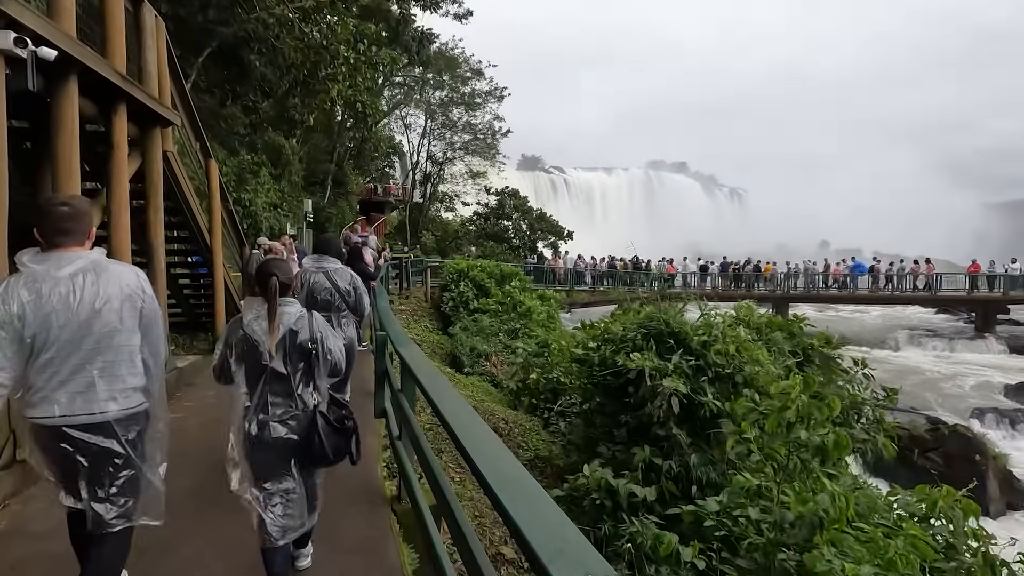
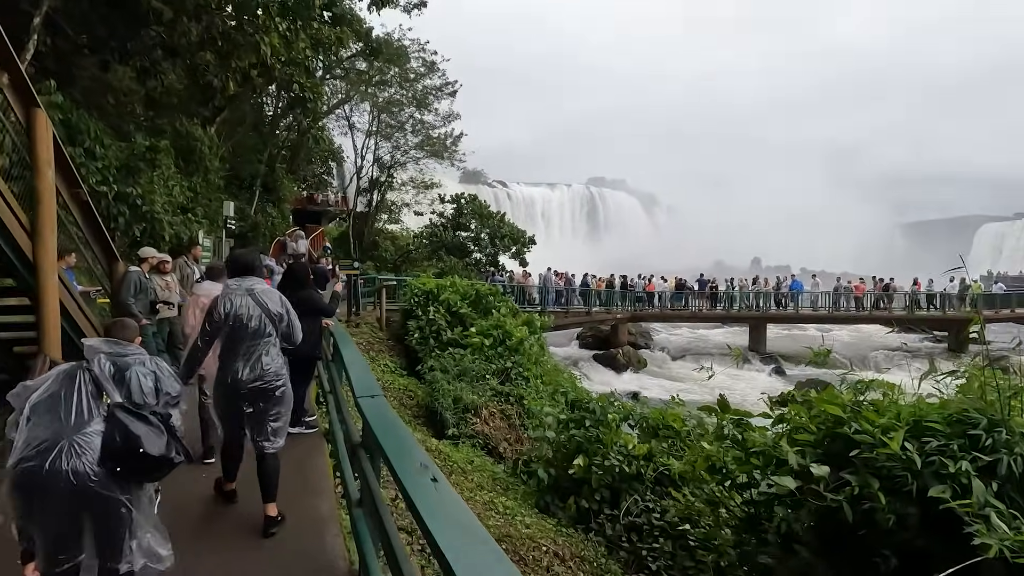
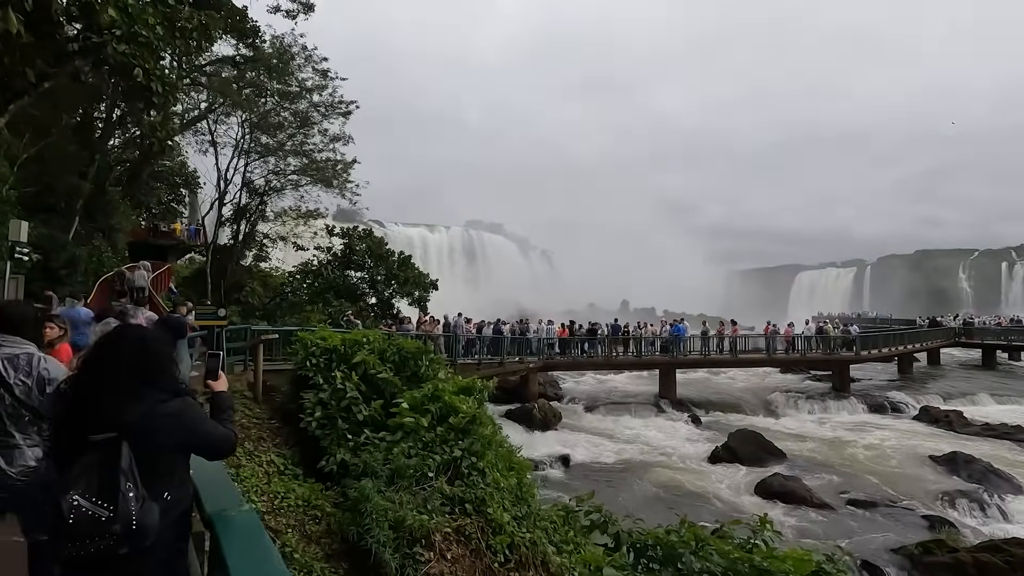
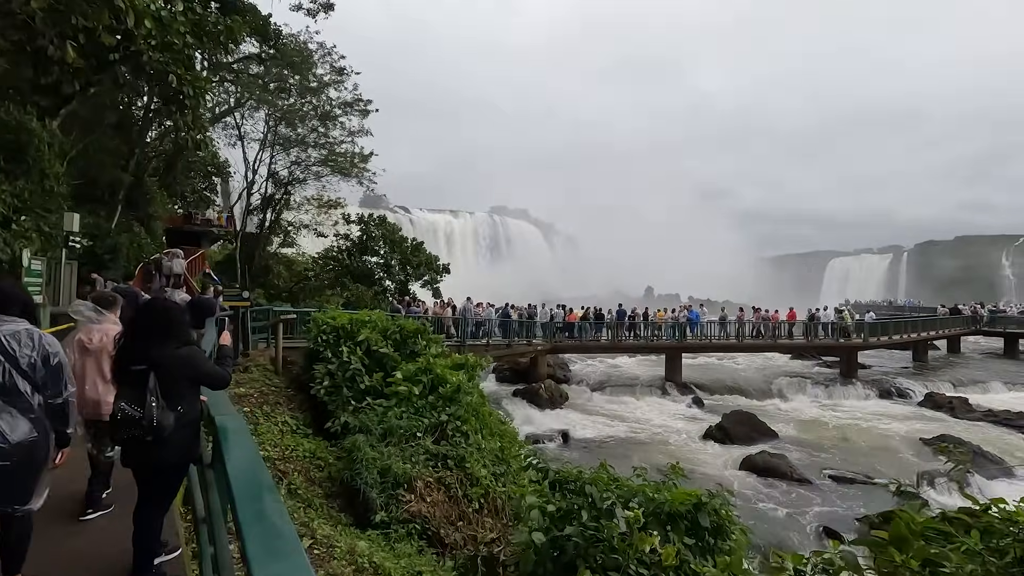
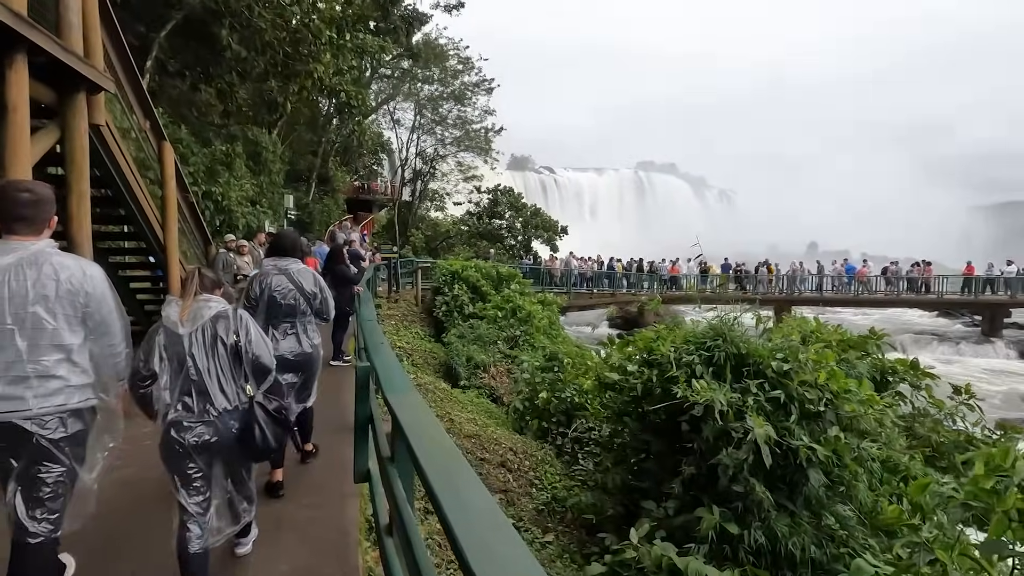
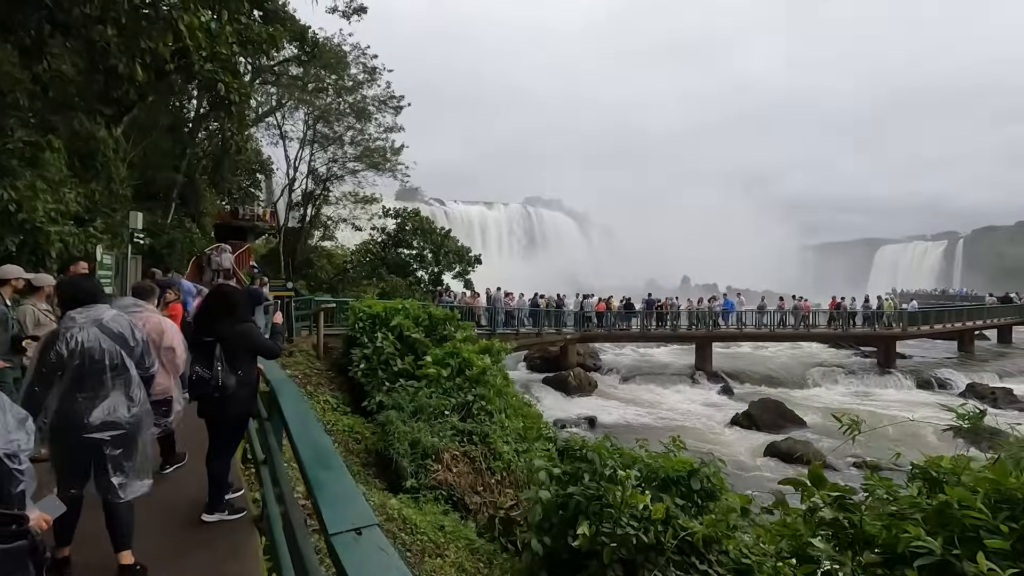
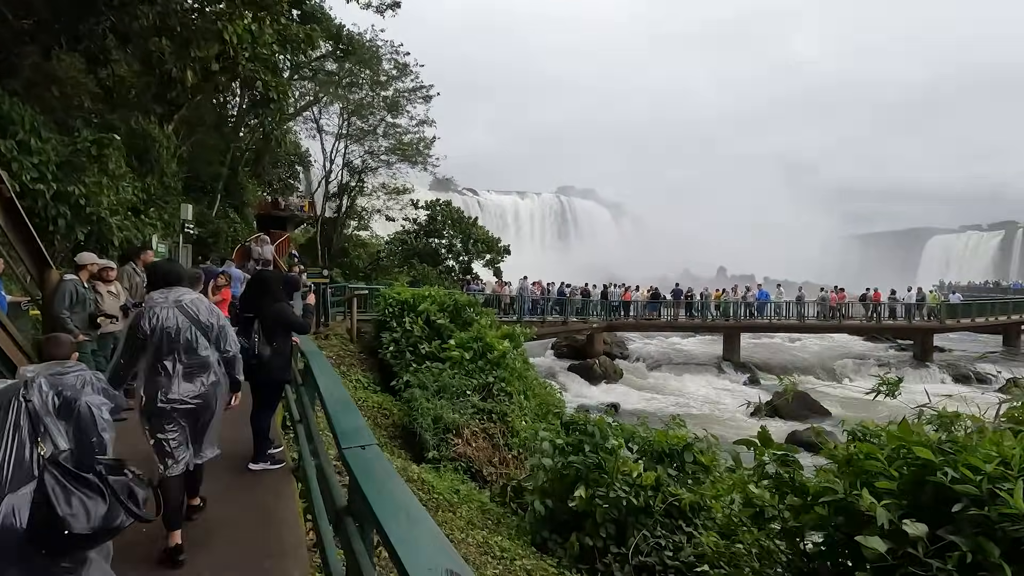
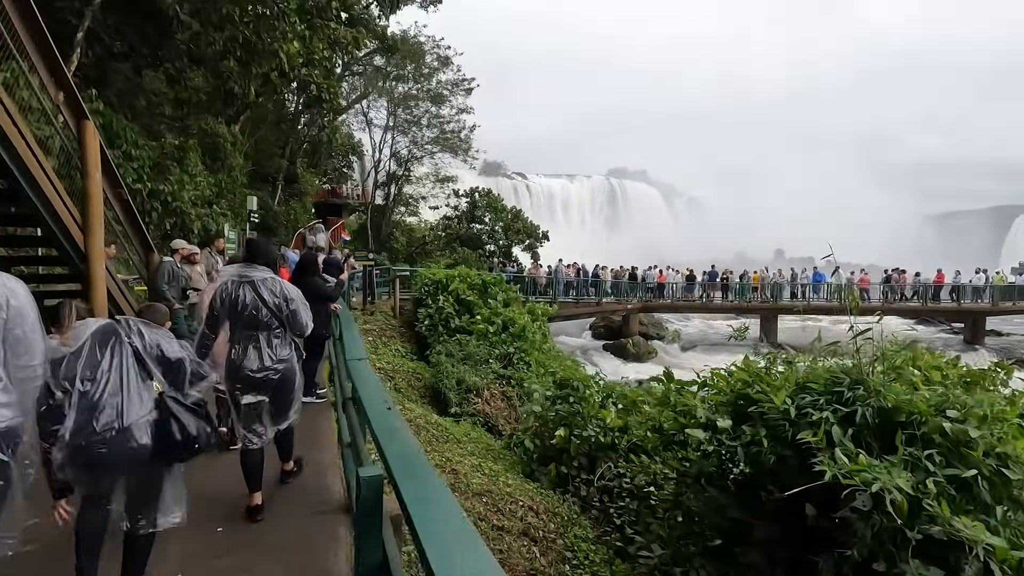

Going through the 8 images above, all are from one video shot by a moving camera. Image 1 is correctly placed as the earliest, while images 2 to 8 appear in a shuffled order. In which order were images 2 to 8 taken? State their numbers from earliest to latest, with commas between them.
5, 8, 2, 7, 6, 4, 3
